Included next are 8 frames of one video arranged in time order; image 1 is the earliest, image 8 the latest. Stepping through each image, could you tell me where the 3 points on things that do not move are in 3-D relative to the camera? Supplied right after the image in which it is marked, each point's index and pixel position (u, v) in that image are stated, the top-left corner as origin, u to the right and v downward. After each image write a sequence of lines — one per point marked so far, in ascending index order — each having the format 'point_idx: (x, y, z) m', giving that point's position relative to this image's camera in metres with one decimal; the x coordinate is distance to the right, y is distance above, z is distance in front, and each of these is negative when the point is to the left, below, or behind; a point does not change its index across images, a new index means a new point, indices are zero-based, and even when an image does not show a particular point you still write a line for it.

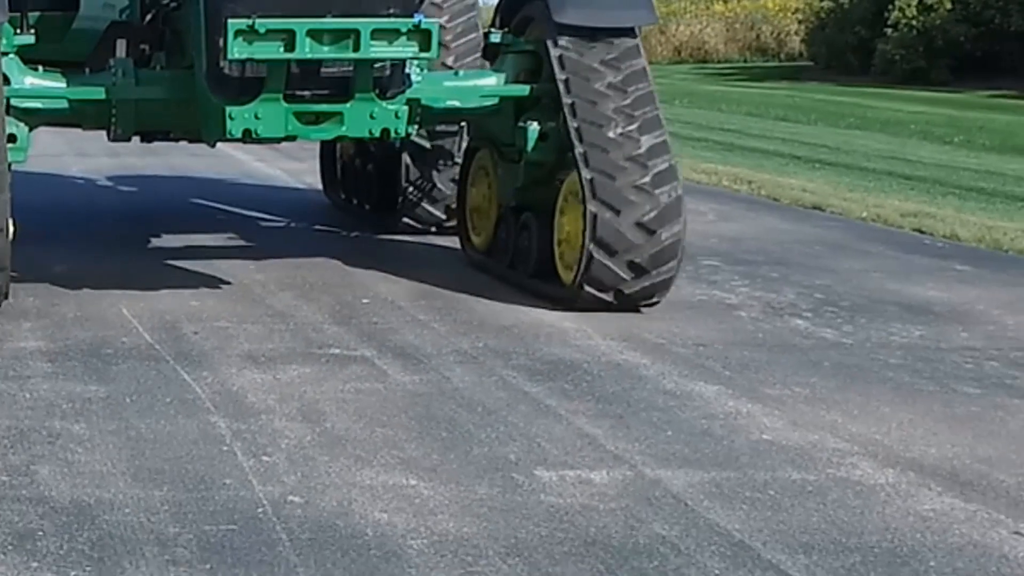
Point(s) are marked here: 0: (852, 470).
0: (+1.2, -0.6, +5.8) m
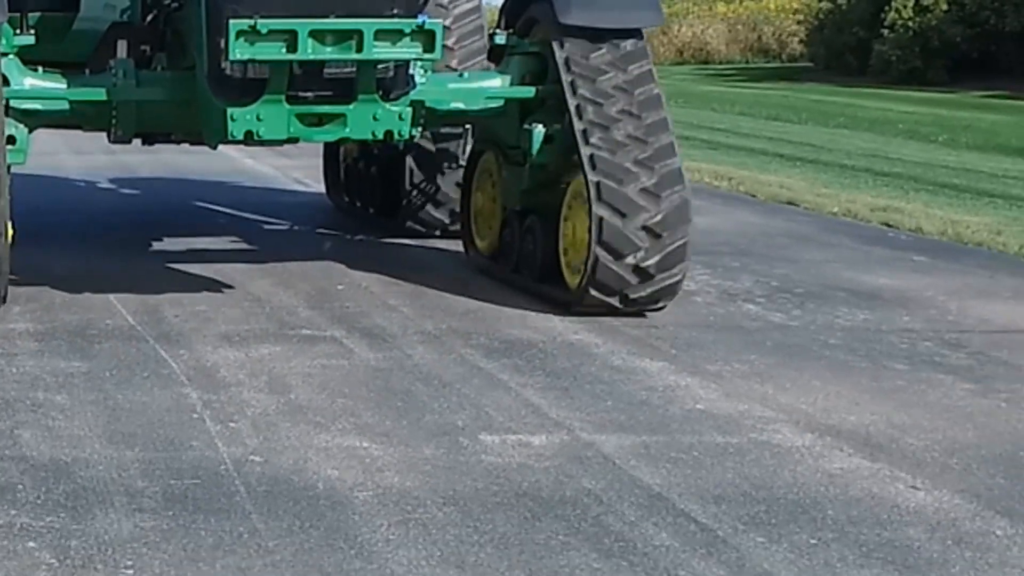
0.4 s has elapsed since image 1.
0: (+1.0, -0.6, +6.3) m
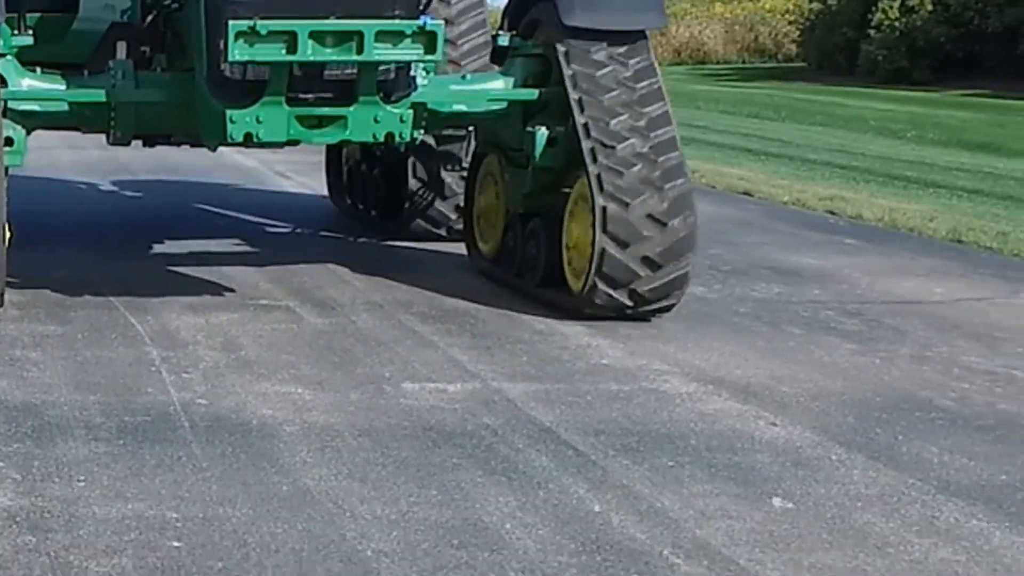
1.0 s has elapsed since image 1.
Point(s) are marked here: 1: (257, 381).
0: (+0.7, -0.4, +7.1) m
1: (-1.1, -0.4, +7.0) m
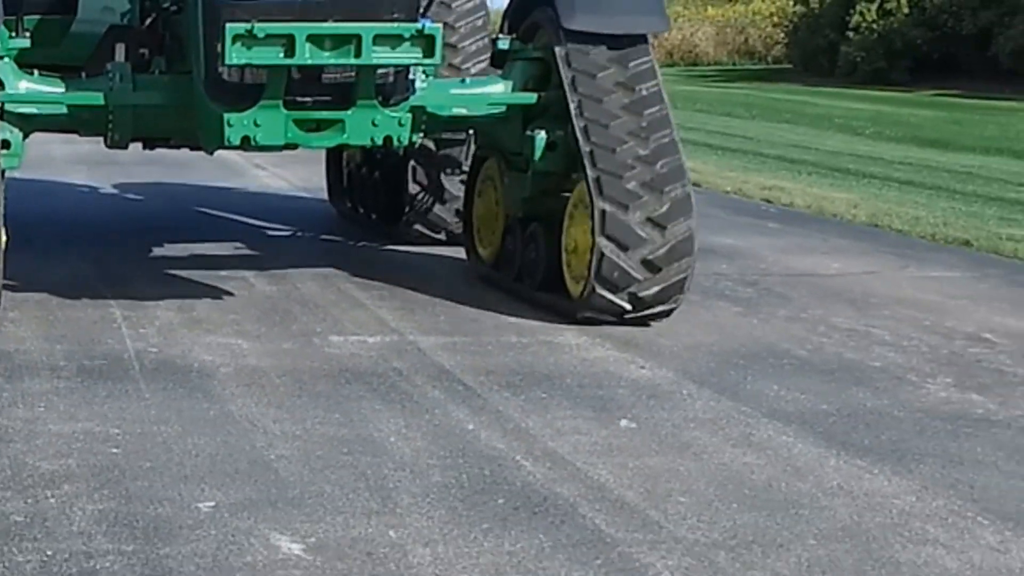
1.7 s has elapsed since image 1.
0: (+0.2, -0.2, +8.1) m
1: (-1.5, -0.2, +8.1) m
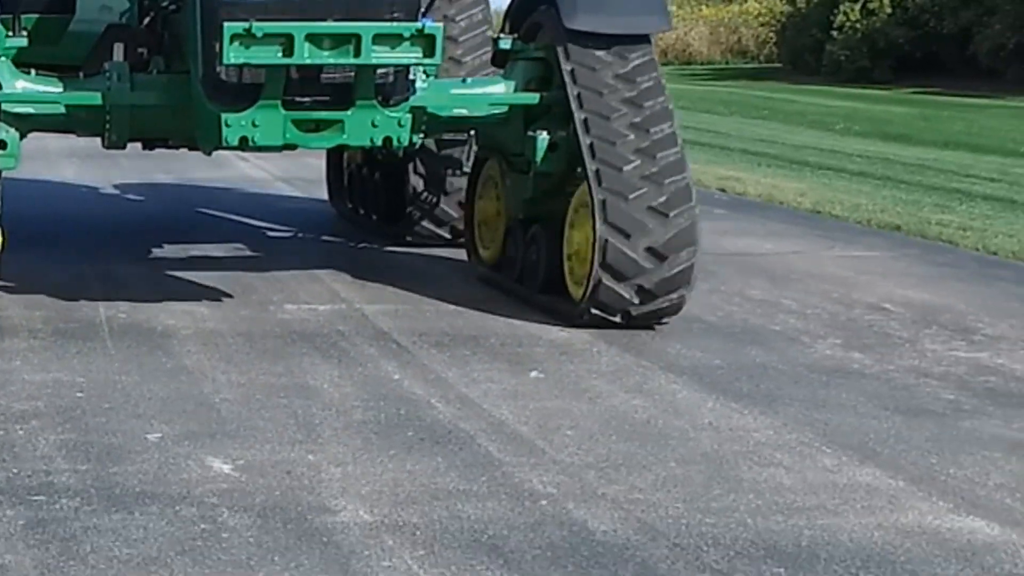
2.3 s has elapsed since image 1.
0: (-0.1, -0.1, +8.9) m
1: (-1.9, -0.1, +8.9) m
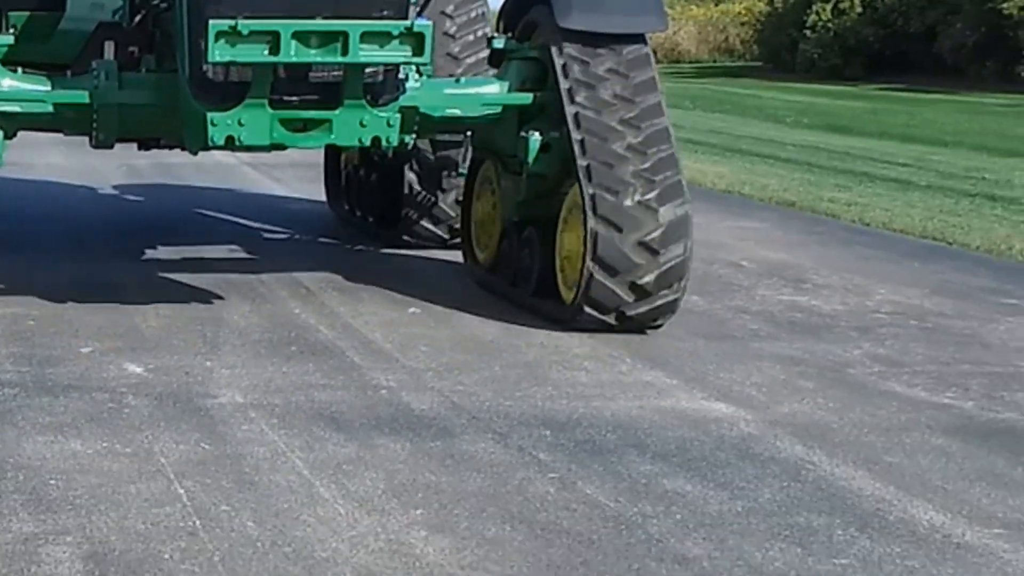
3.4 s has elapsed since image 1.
0: (-0.7, +0.2, +10.4) m
1: (-2.5, +0.2, +10.3) m
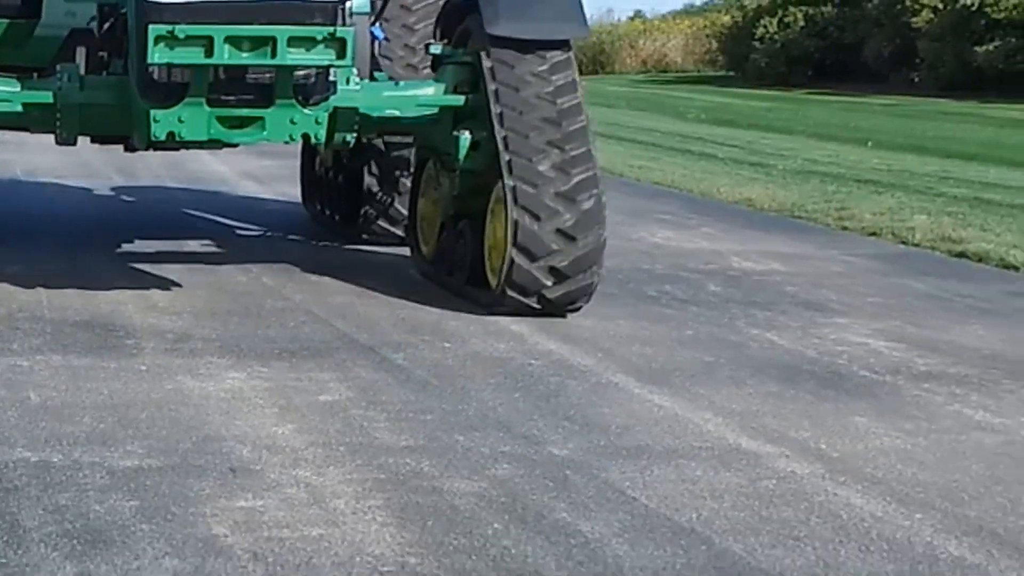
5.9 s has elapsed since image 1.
0: (-2.3, +0.8, +14.6) m
1: (-4.1, +0.9, +14.6) m
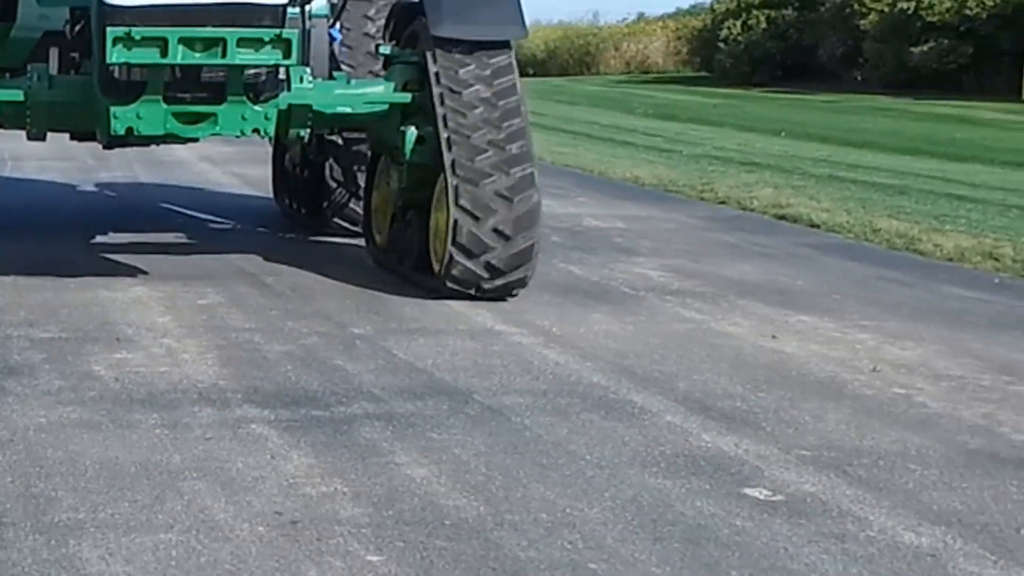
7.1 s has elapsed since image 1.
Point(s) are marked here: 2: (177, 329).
0: (-3.1, +1.2, +16.8) m
1: (-4.9, +1.2, +16.8) m
2: (-1.6, -0.2, +7.9) m
